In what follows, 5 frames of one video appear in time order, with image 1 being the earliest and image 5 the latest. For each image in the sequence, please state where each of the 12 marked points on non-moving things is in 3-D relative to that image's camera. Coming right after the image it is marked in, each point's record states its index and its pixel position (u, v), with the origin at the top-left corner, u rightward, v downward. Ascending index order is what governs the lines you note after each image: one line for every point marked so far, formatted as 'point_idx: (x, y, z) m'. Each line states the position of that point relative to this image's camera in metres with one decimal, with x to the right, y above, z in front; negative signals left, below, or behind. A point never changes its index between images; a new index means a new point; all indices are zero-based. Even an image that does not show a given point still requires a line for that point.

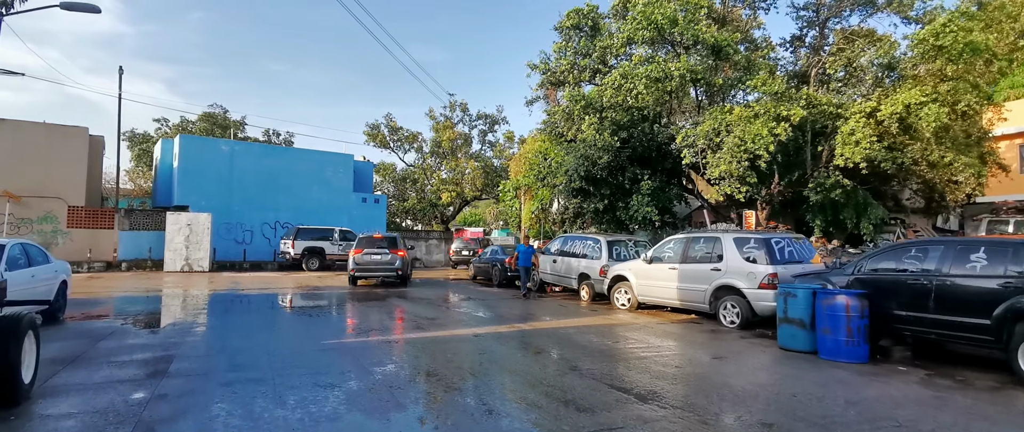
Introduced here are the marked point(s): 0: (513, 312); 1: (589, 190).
0: (0.0, -2.3, +12.9) m
1: (+2.5, +0.8, +17.2) m
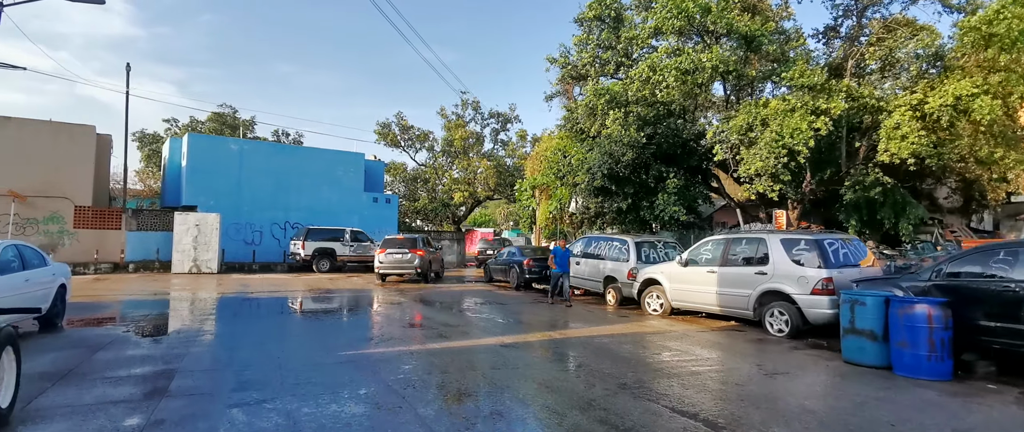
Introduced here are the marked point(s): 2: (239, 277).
0: (+0.6, -2.3, +12.2) m
1: (+3.1, +0.8, +16.4) m
2: (-10.2, -2.3, +19.8) m
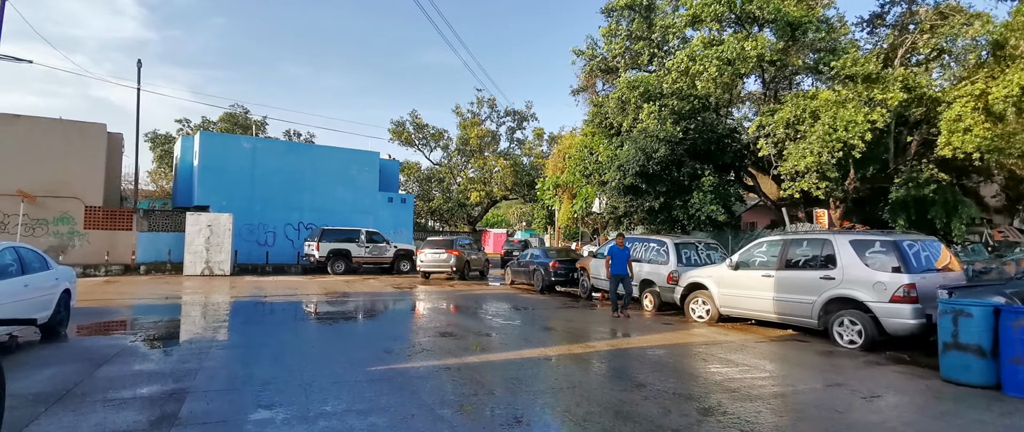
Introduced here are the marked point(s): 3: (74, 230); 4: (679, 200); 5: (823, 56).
0: (+1.3, -2.3, +11.4) m
1: (+3.8, +0.9, +15.6) m
2: (-9.4, -2.3, +19.1) m
3: (-16.0, -0.5, +19.4) m
4: (+4.9, +0.5, +15.5) m
5: (+7.9, +4.1, +13.4) m
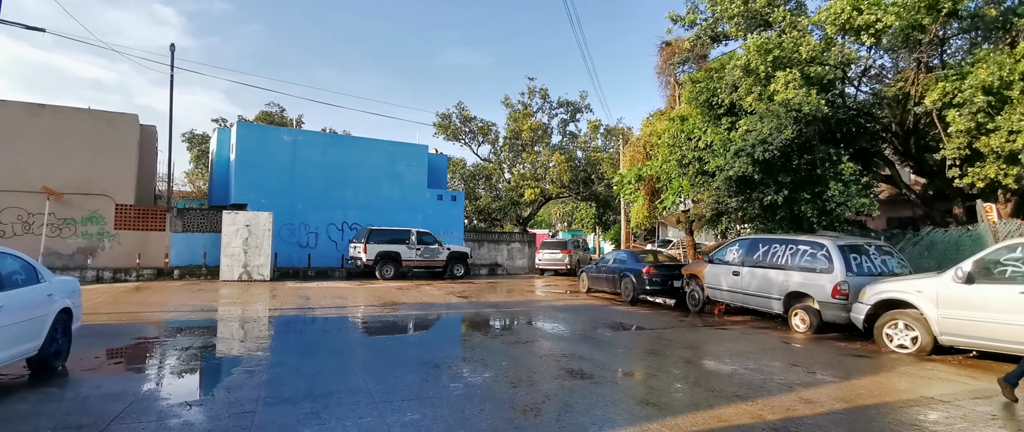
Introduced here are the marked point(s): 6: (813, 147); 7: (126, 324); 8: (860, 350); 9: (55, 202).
0: (+3.2, -2.2, +8.8) m
1: (+6.0, +0.9, +12.8) m
2: (-7.0, -2.2, +17.1) m
3: (-13.6, -0.5, +17.7) m
4: (+7.1, +0.6, +12.7) m
5: (+9.9, +4.2, +10.5) m
6: (+7.0, +1.6, +12.3) m
7: (-7.0, -2.0, +9.6) m
8: (+5.3, -2.0, +8.1) m
9: (-14.8, +0.5, +17.2) m
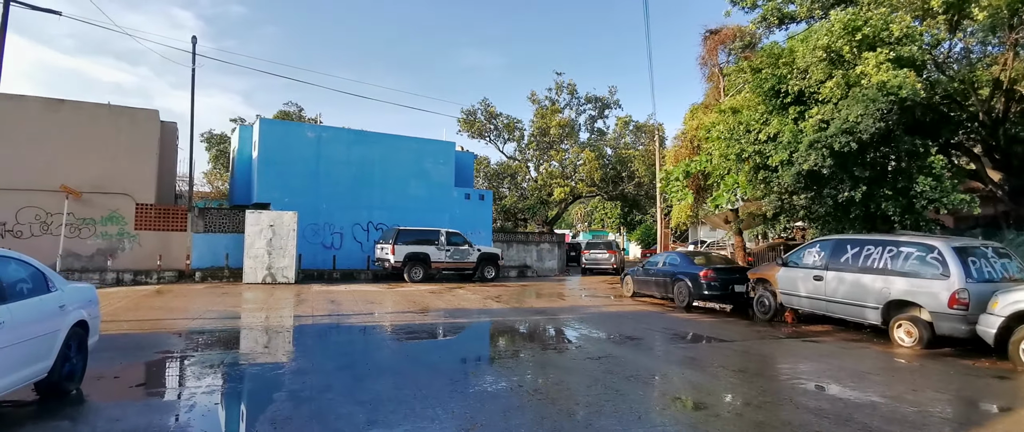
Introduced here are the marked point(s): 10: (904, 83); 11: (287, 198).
0: (+4.2, -2.2, +7.7) m
1: (+7.1, +1.0, +11.6) m
2: (-5.8, -2.2, +16.2) m
3: (-12.4, -0.5, +17.0) m
4: (+8.1, +0.6, +11.5) m
5: (+10.9, +4.2, +9.2) m
6: (+8.1, +1.6, +11.1) m
7: (-6.0, -2.0, +8.7) m
8: (+6.2, -2.0, +6.9) m
9: (-13.6, +0.5, +16.5) m
10: (+7.2, +2.4, +10.0) m
11: (-8.4, +0.7, +19.8) m
